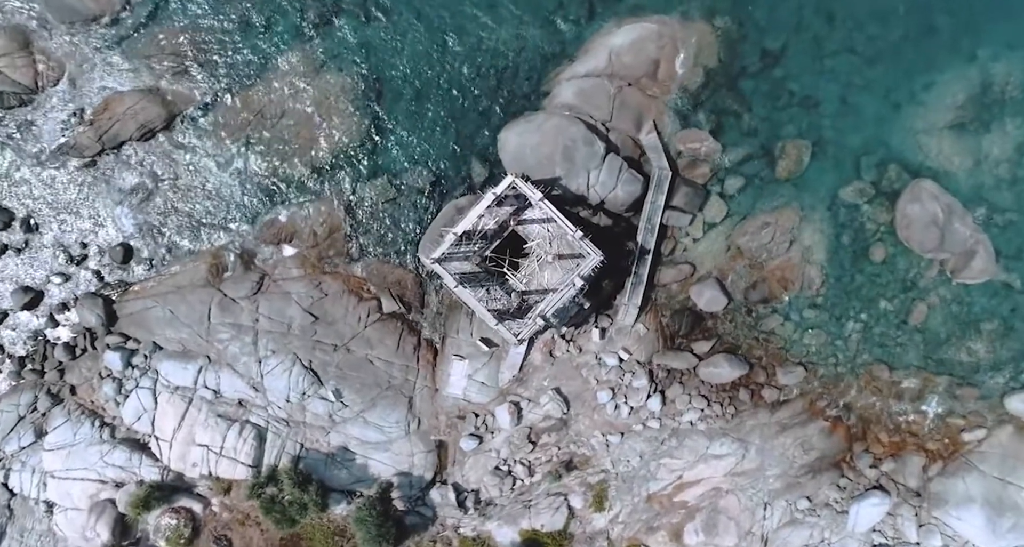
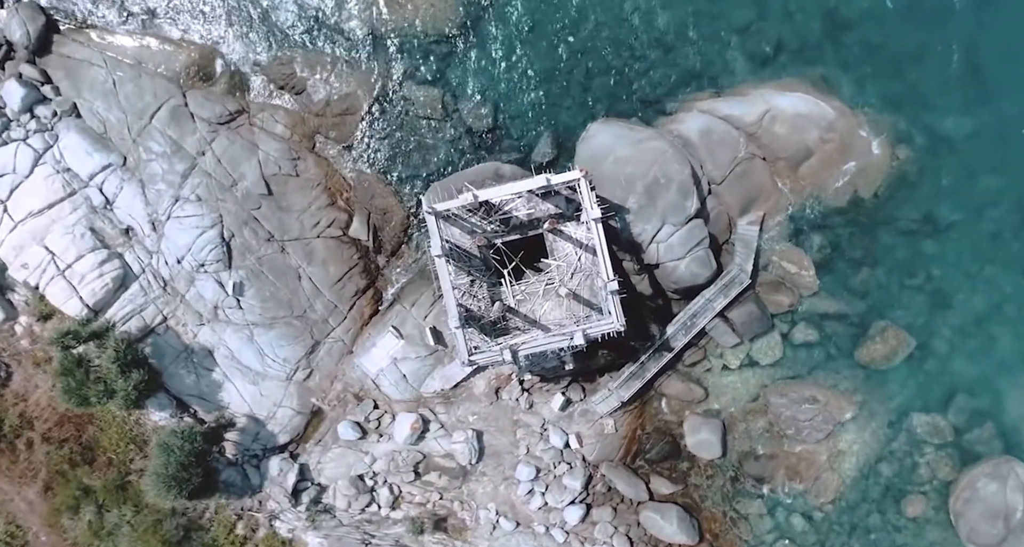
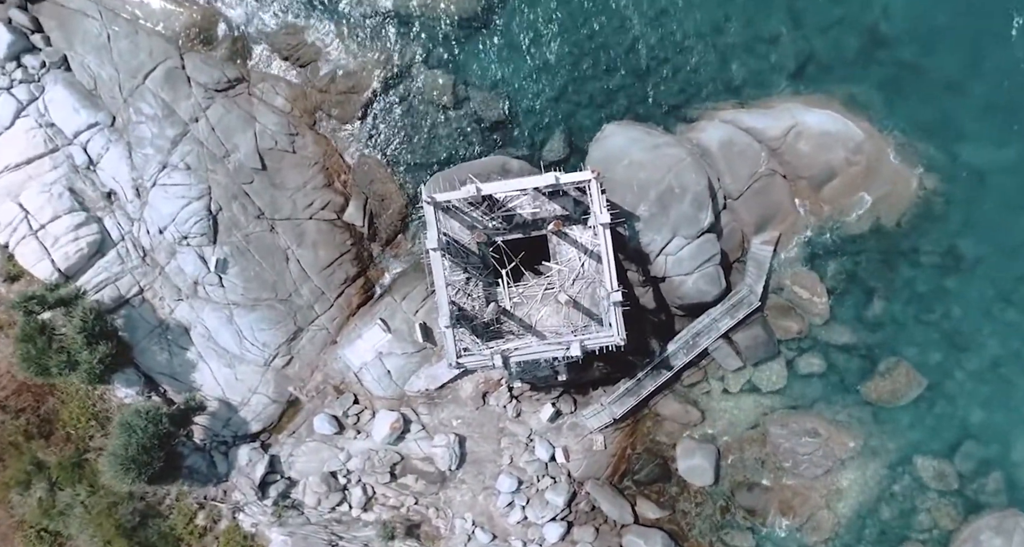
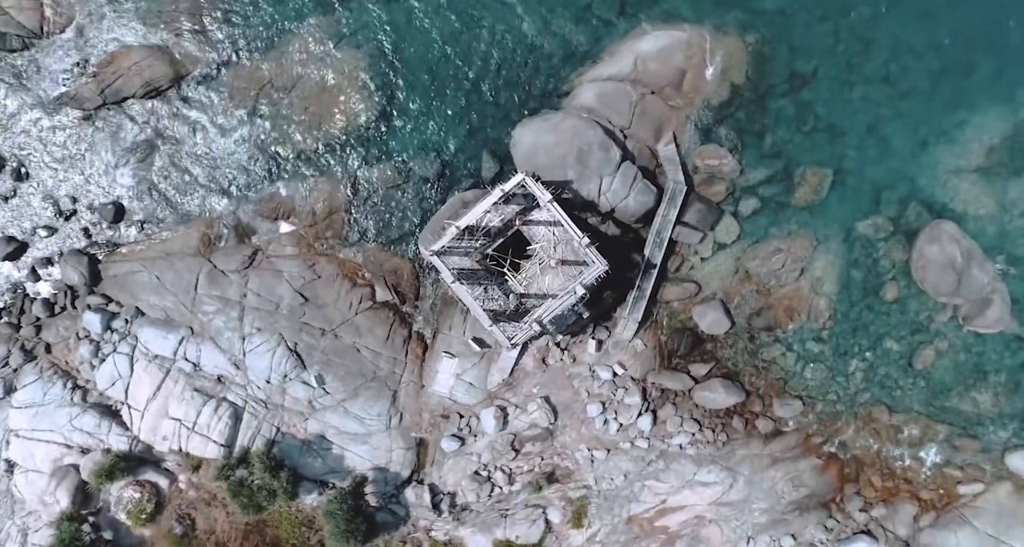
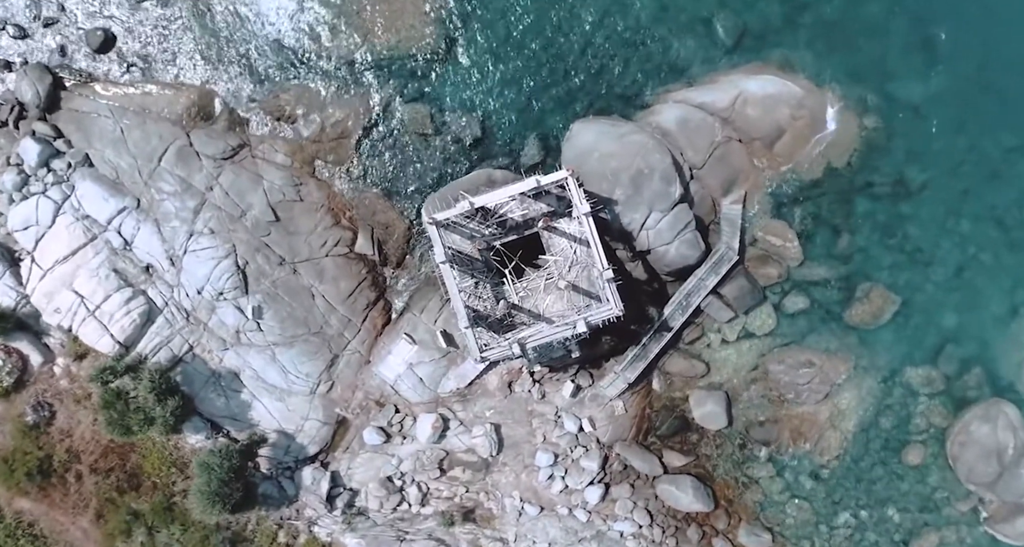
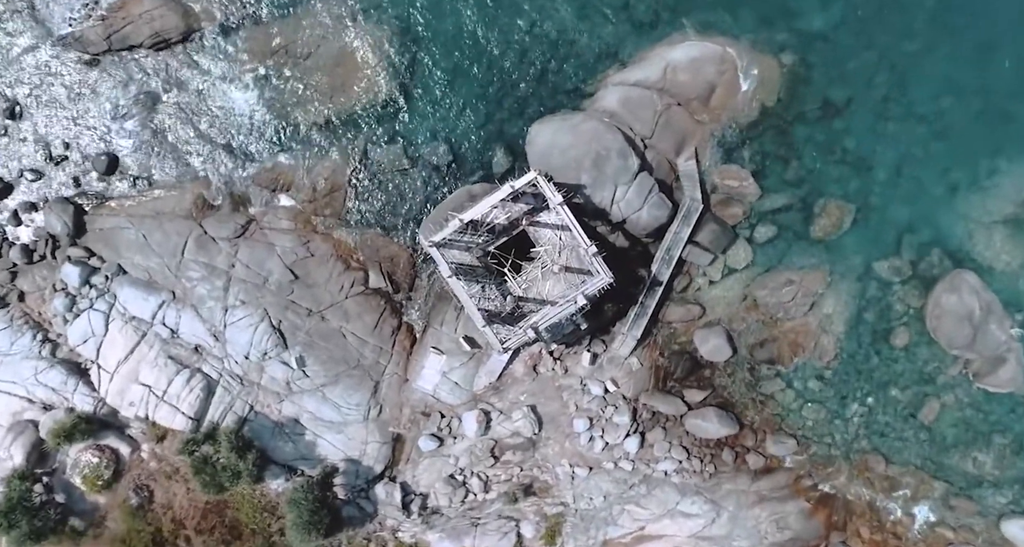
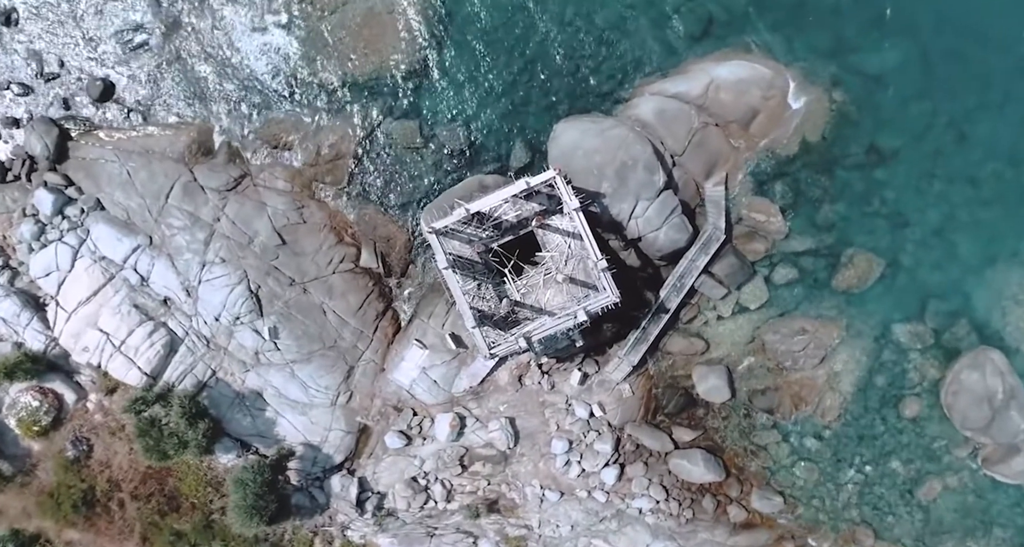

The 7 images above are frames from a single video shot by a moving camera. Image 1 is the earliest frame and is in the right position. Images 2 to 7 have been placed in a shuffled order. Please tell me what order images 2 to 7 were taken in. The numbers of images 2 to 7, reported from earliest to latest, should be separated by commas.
4, 6, 7, 5, 2, 3
